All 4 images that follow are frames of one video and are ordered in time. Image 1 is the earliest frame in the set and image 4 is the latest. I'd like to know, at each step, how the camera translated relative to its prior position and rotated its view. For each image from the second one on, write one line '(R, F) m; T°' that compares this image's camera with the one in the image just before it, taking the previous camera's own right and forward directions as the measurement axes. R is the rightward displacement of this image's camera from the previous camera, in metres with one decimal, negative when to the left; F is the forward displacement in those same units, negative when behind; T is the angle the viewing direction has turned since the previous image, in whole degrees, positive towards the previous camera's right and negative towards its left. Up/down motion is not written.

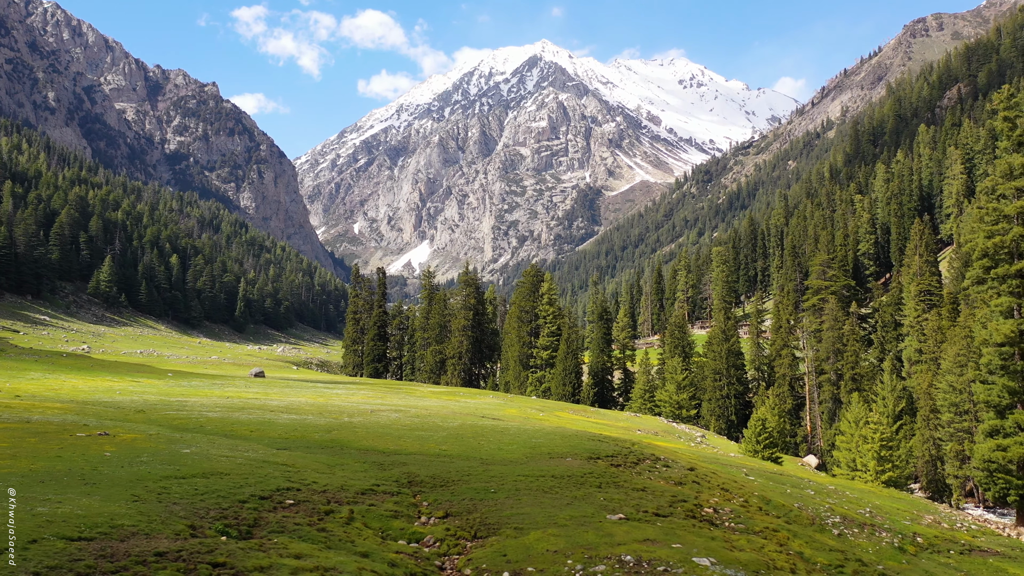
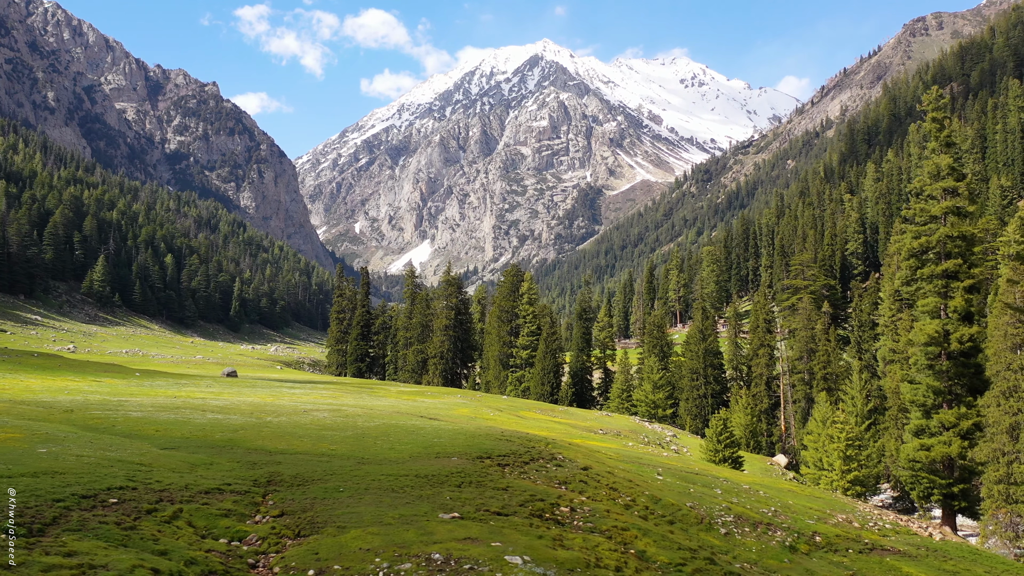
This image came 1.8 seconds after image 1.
(+3.5, -0.1) m; 0°
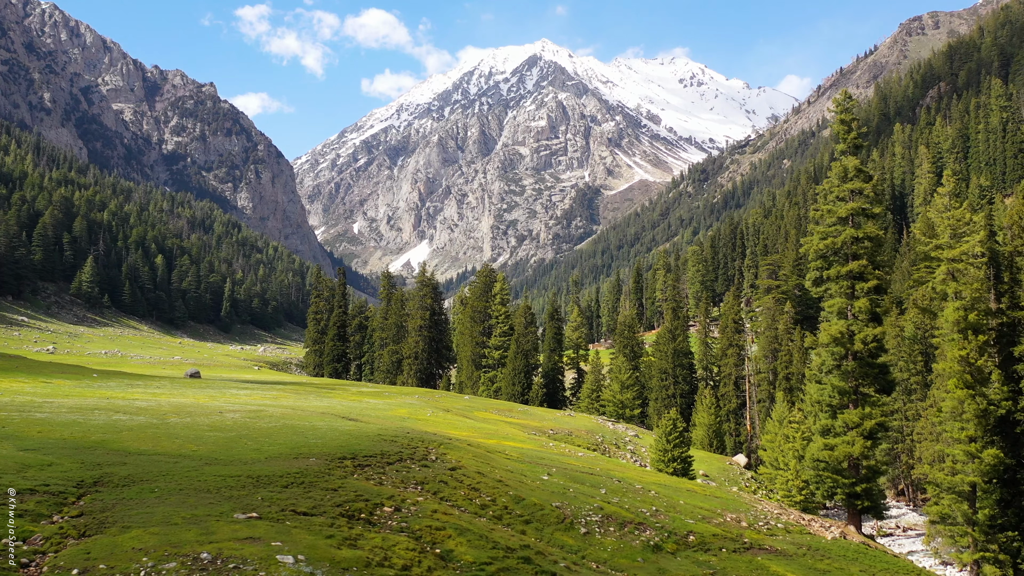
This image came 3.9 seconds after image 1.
(+4.4, -0.2) m; 0°
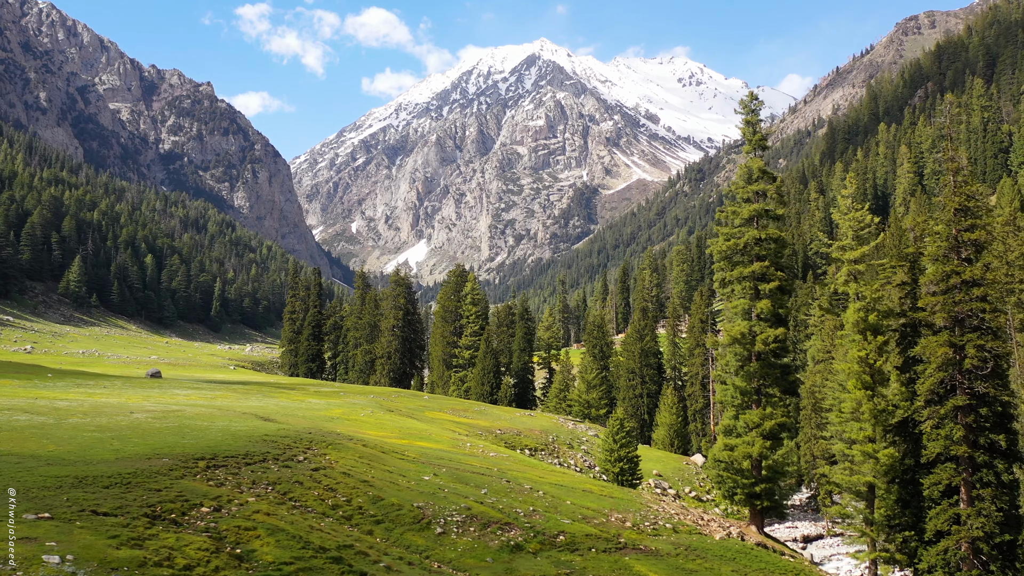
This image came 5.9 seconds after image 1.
(+4.6, -0.1) m; 0°
